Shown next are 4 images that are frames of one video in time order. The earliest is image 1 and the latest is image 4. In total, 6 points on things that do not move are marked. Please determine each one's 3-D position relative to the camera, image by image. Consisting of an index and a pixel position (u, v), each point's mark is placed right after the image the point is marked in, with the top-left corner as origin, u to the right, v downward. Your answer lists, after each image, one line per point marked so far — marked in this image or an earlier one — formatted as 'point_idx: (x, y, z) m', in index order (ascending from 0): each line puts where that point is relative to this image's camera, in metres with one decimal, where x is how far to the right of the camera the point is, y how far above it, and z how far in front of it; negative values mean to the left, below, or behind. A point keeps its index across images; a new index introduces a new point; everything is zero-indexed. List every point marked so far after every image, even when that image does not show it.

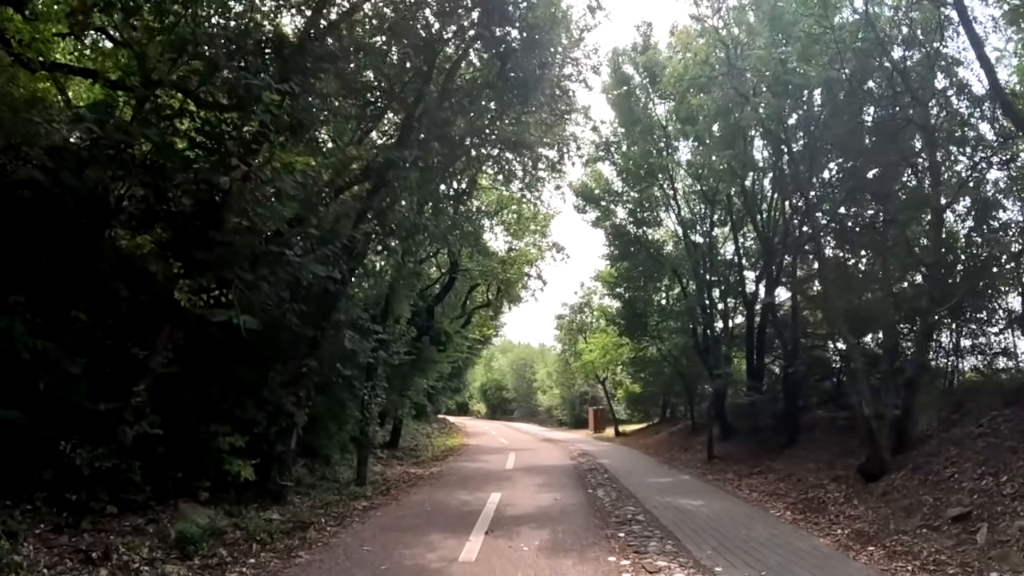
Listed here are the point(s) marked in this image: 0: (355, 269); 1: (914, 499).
0: (-2.8, +0.3, +14.0) m
1: (+5.9, -3.1, +11.4) m
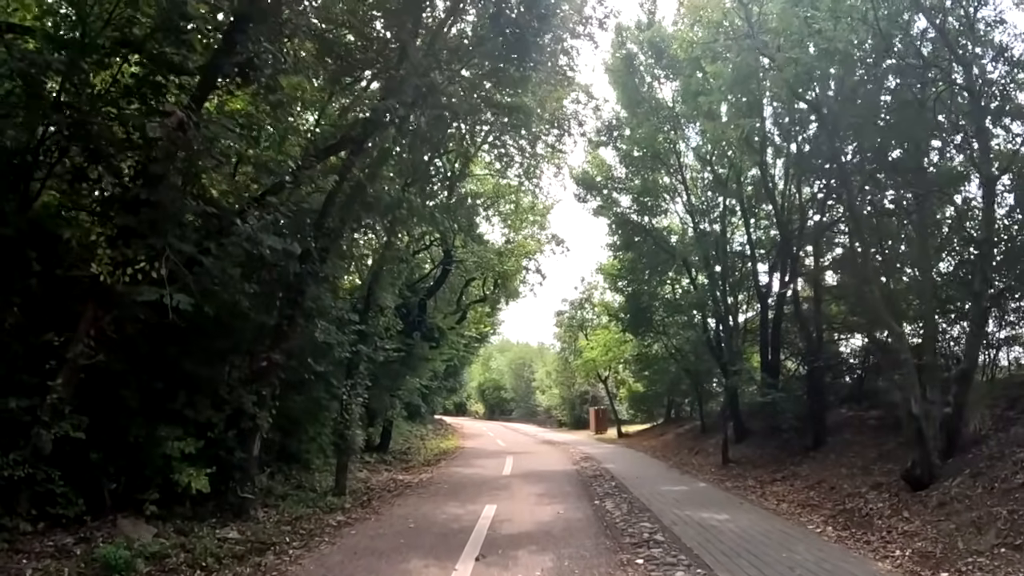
0: (-2.9, +0.6, +12.2) m
1: (+5.8, -2.8, +9.7) m
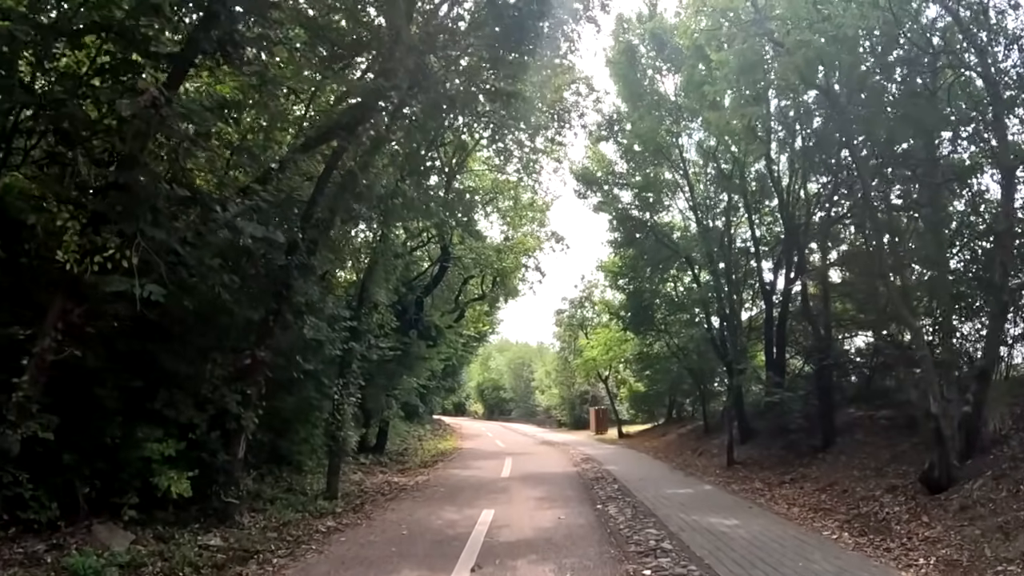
0: (-2.9, +0.7, +11.7) m
1: (+5.8, -2.7, +9.2) m
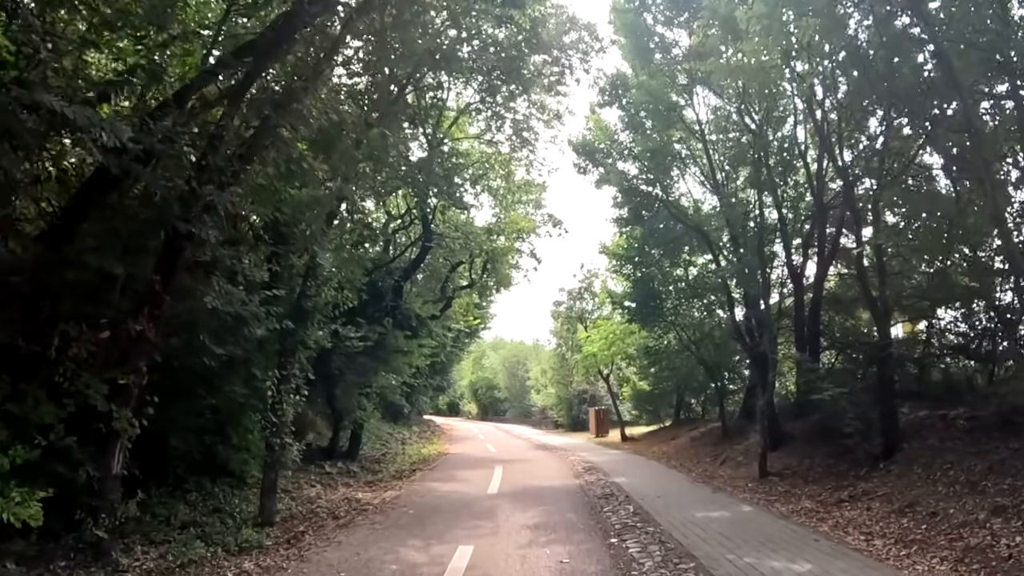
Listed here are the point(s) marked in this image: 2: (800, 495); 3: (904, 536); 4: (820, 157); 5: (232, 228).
0: (-3.1, +1.2, +8.6) m
1: (+5.7, -2.2, +6.1) m
2: (+4.6, -3.4, +12.7) m
3: (+4.7, -3.0, +9.4) m
4: (+7.7, +3.3, +19.4) m
5: (-3.1, +0.6, +8.8) m
